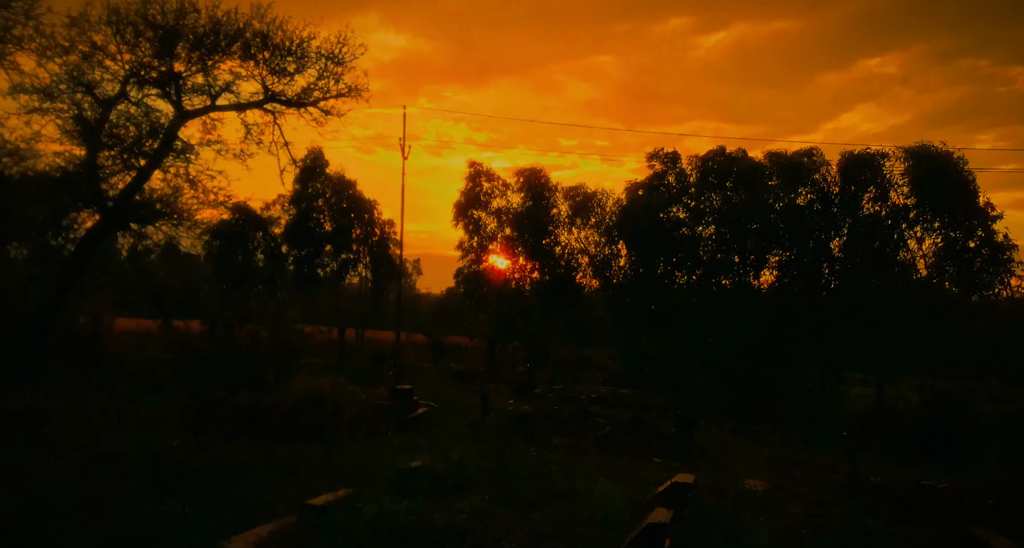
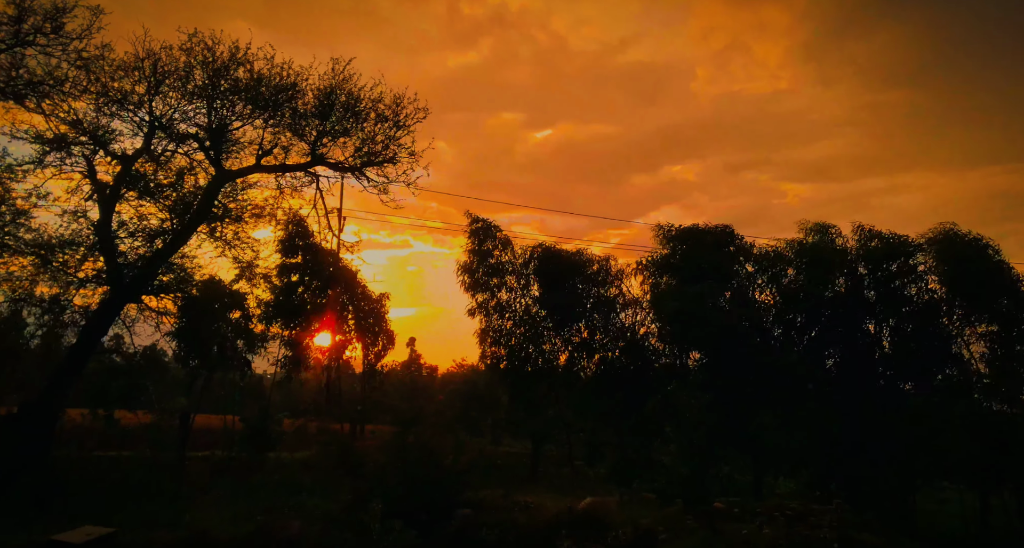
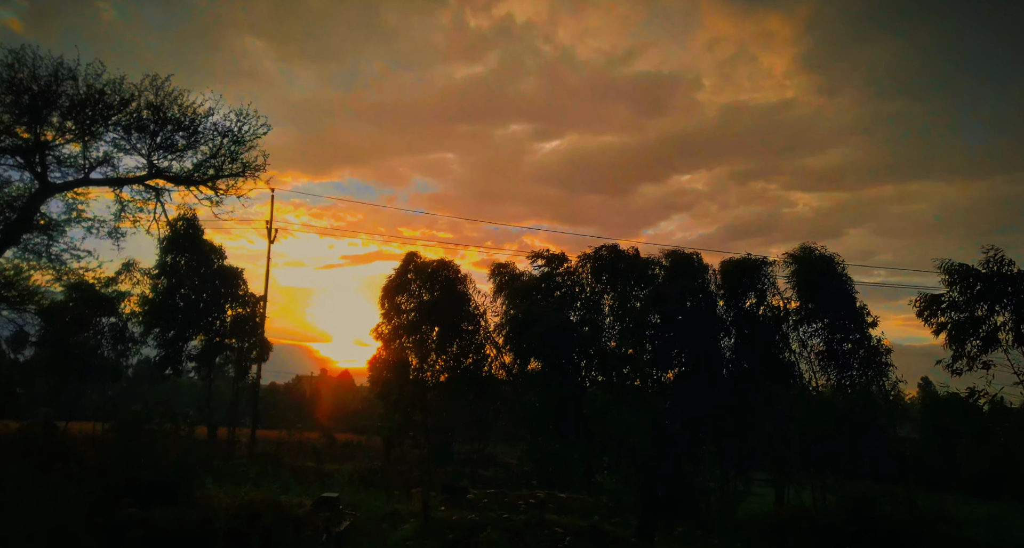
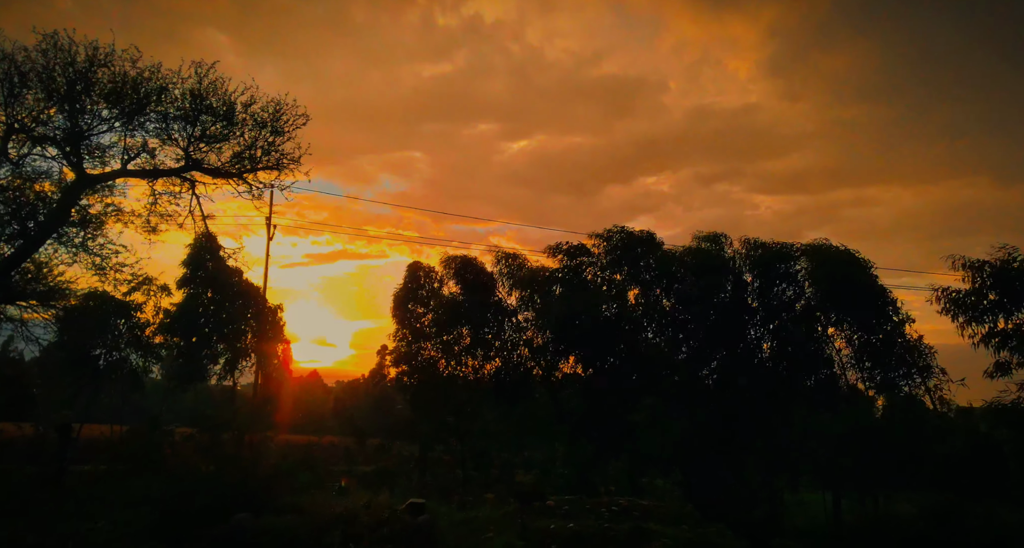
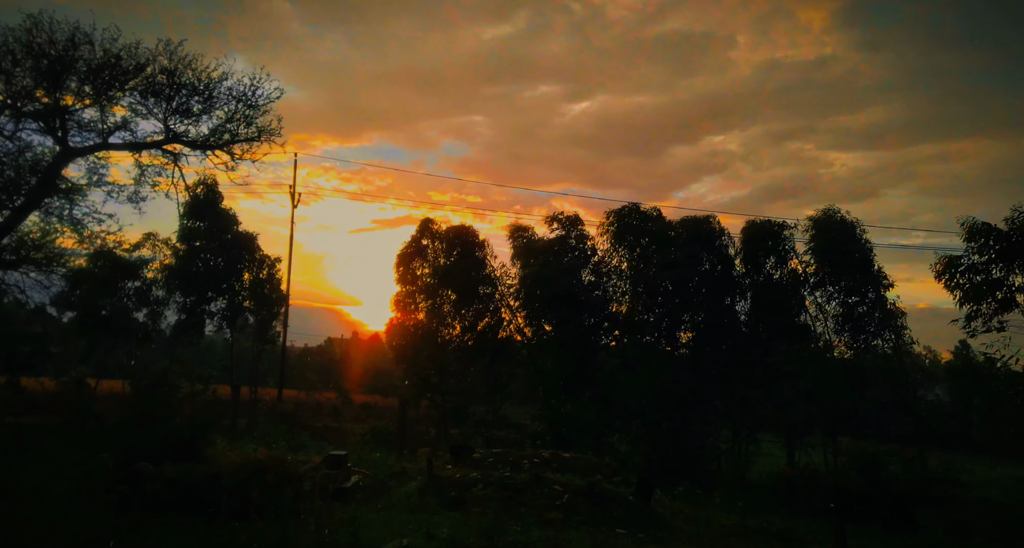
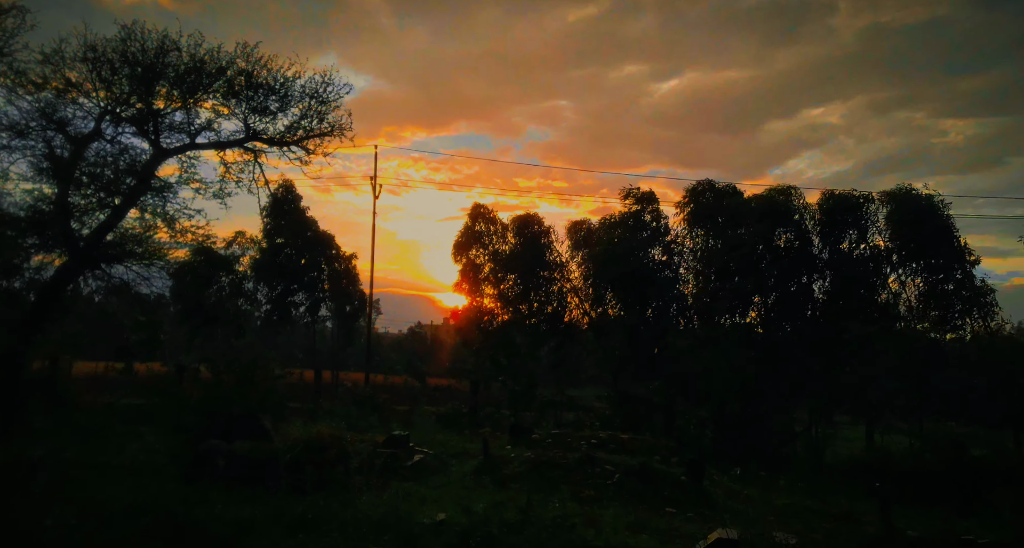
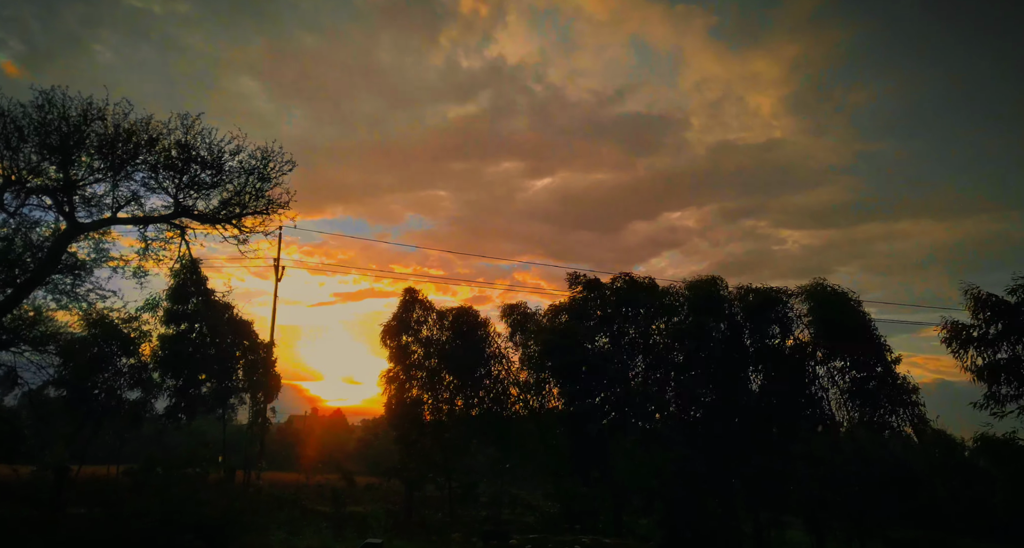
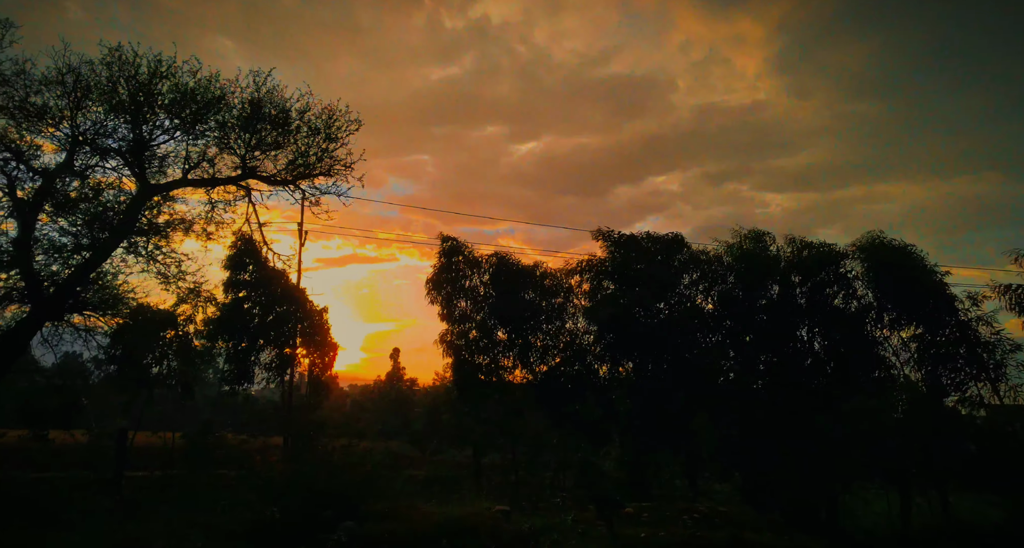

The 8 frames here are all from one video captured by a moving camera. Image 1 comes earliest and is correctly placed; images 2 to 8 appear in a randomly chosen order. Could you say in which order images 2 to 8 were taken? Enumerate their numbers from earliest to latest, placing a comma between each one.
6, 5, 3, 7, 4, 8, 2
